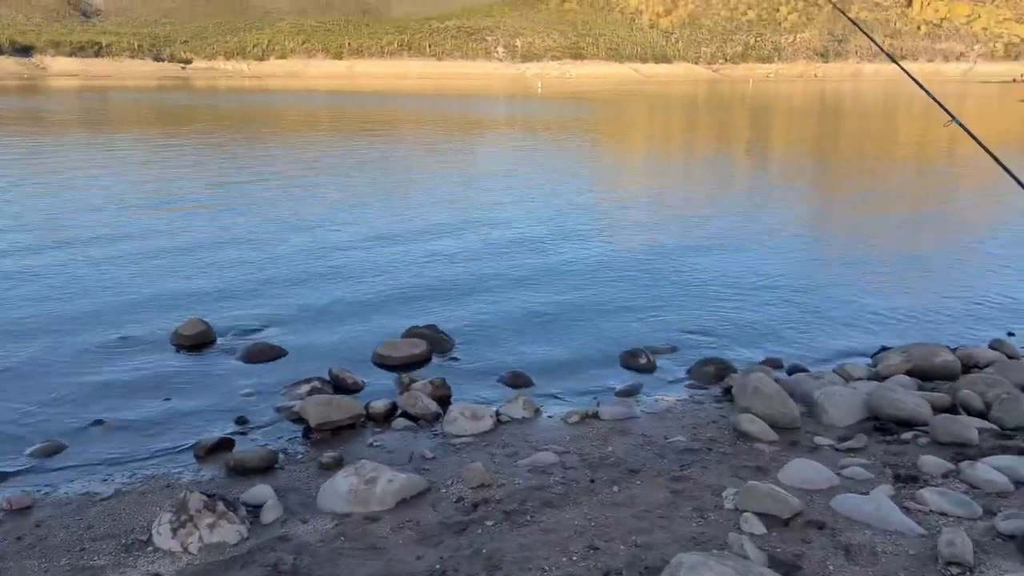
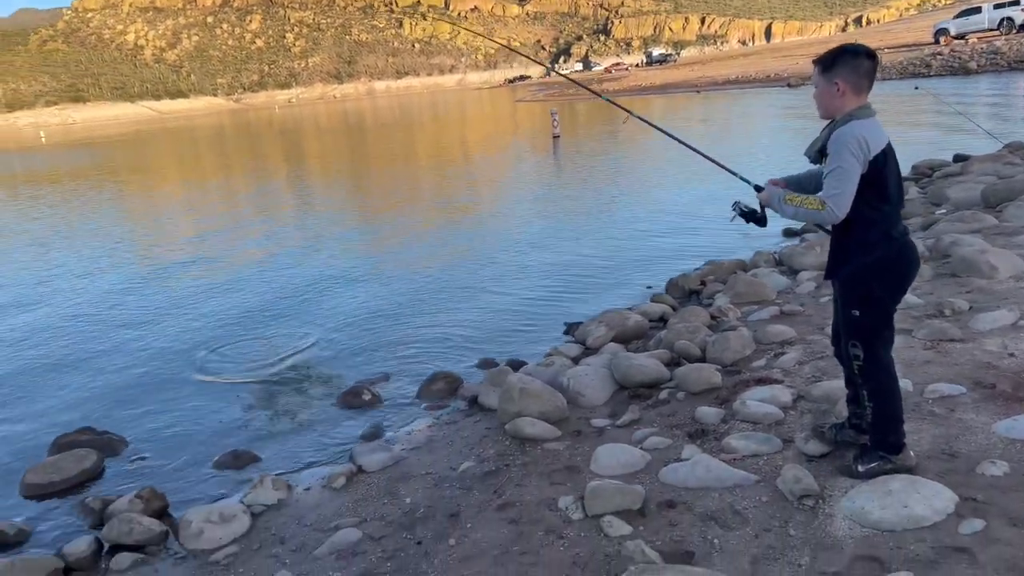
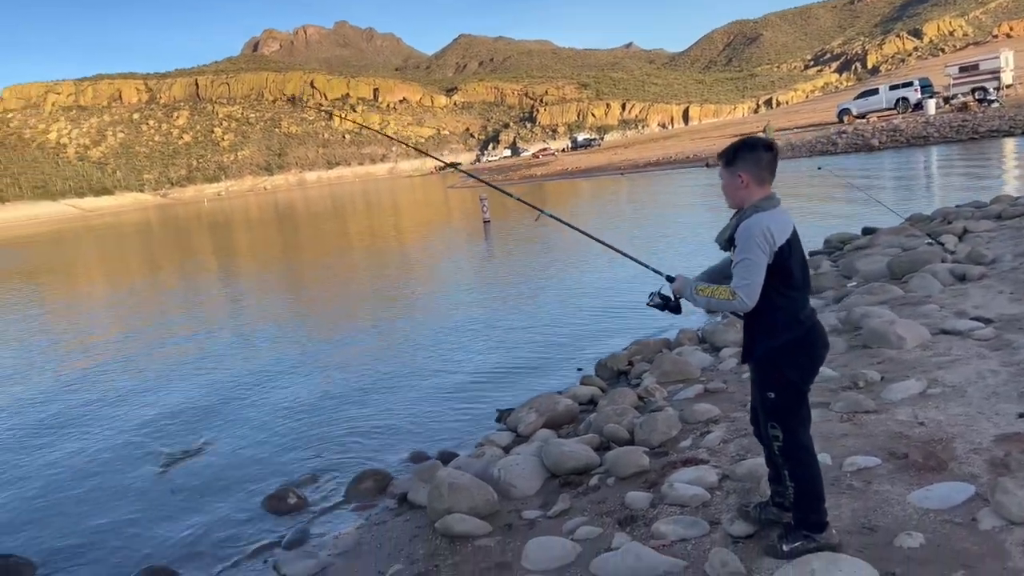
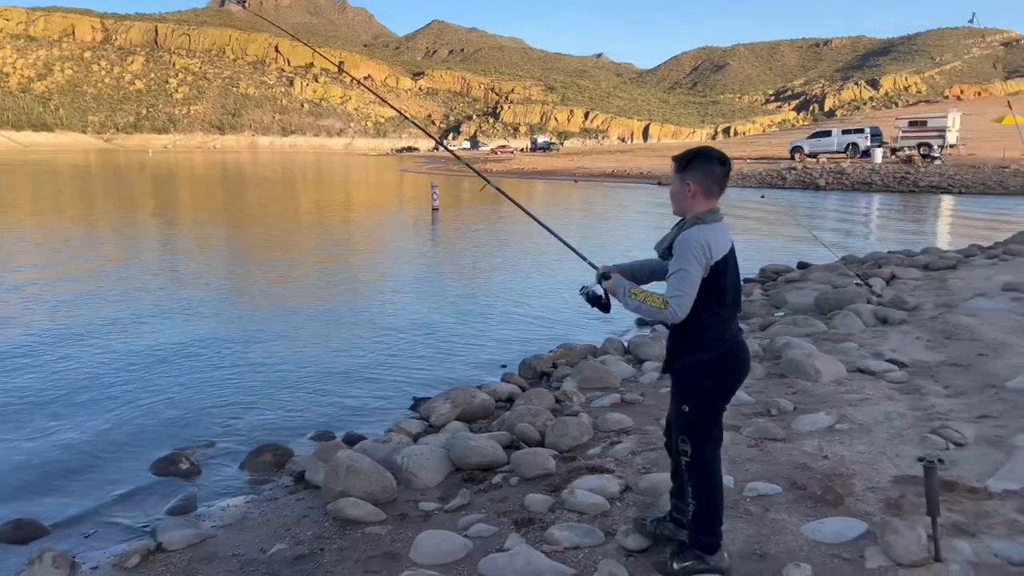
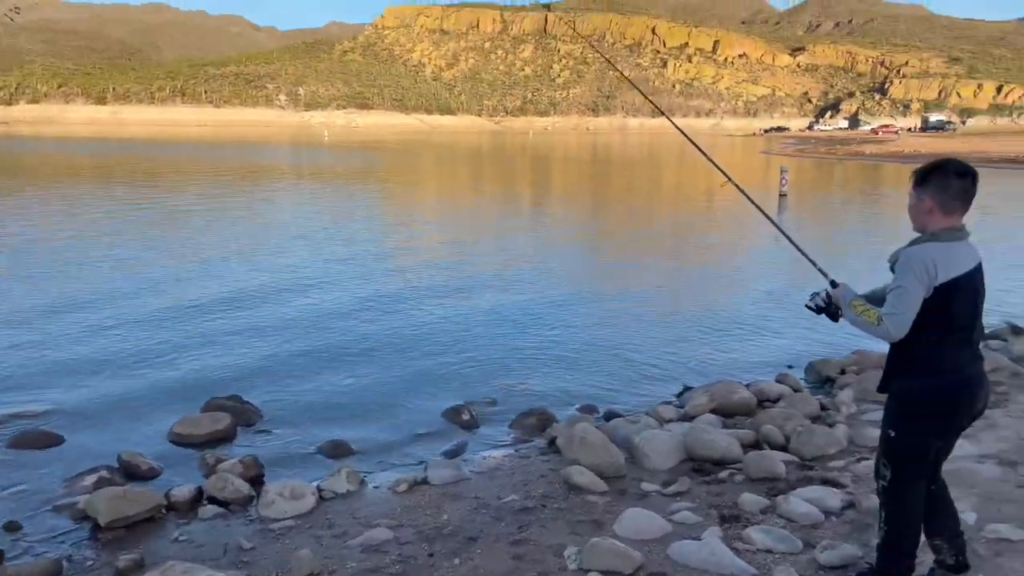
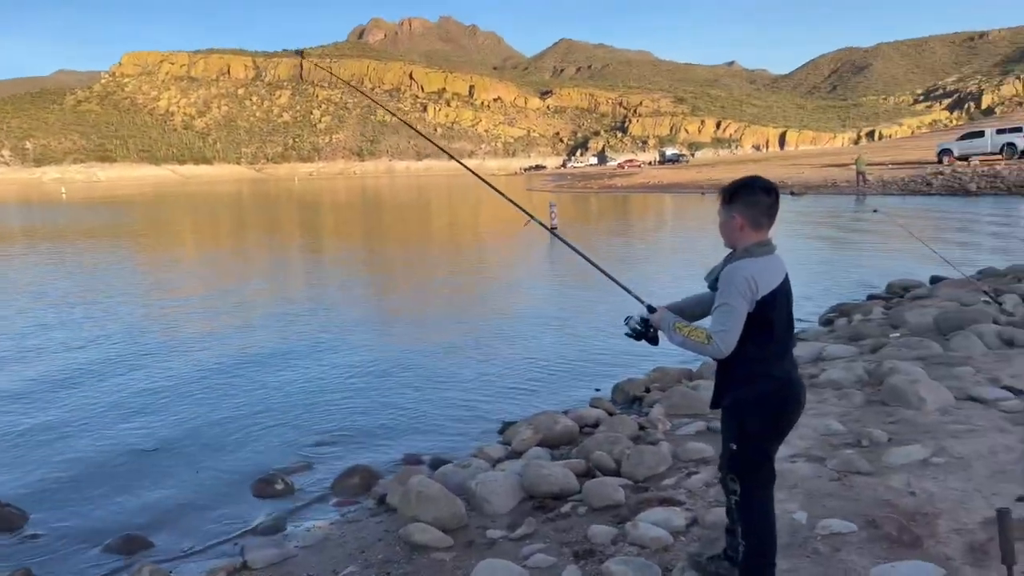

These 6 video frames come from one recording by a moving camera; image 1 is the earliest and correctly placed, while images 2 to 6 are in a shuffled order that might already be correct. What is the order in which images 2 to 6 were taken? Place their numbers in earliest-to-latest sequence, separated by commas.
5, 6, 4, 3, 2
